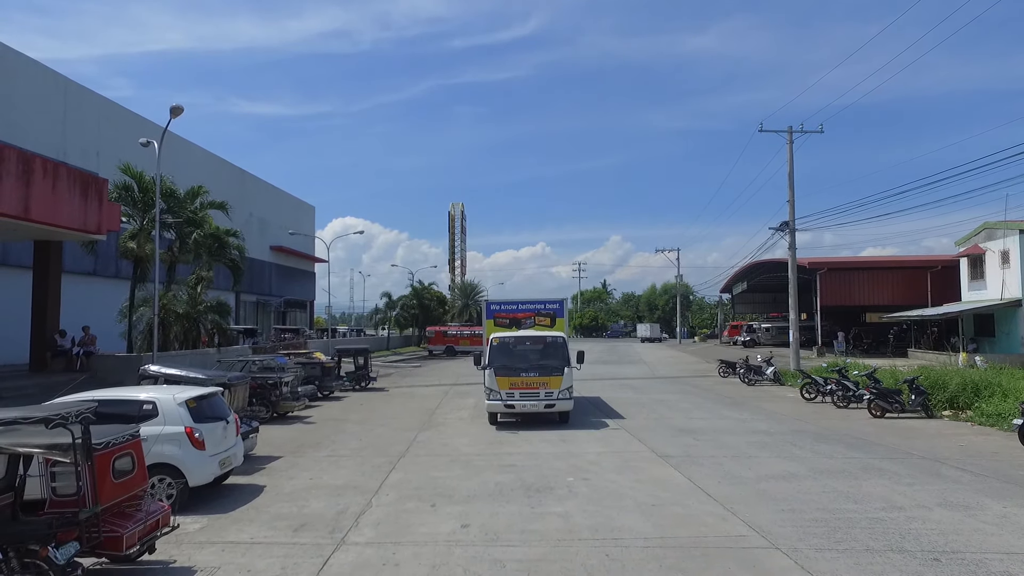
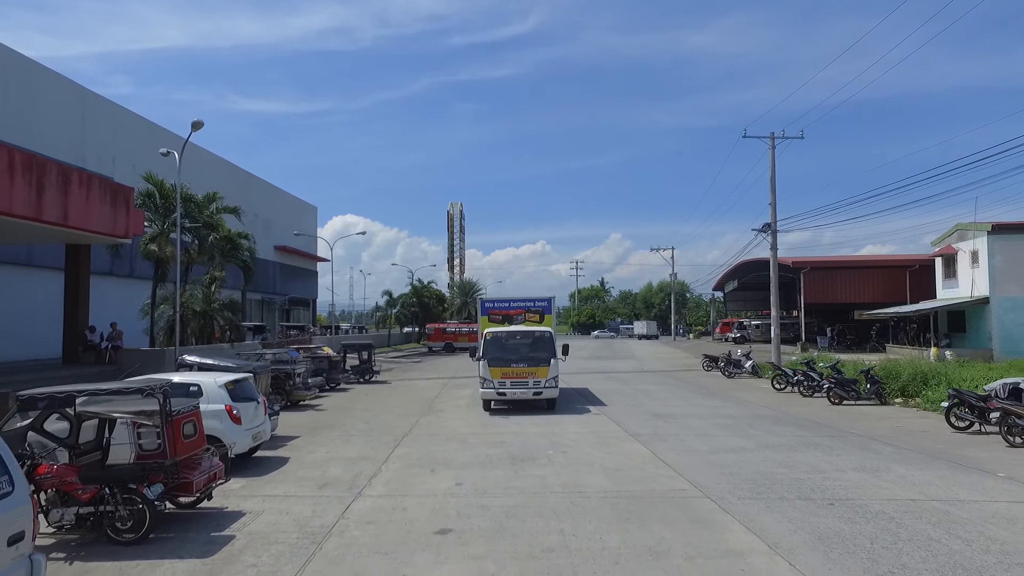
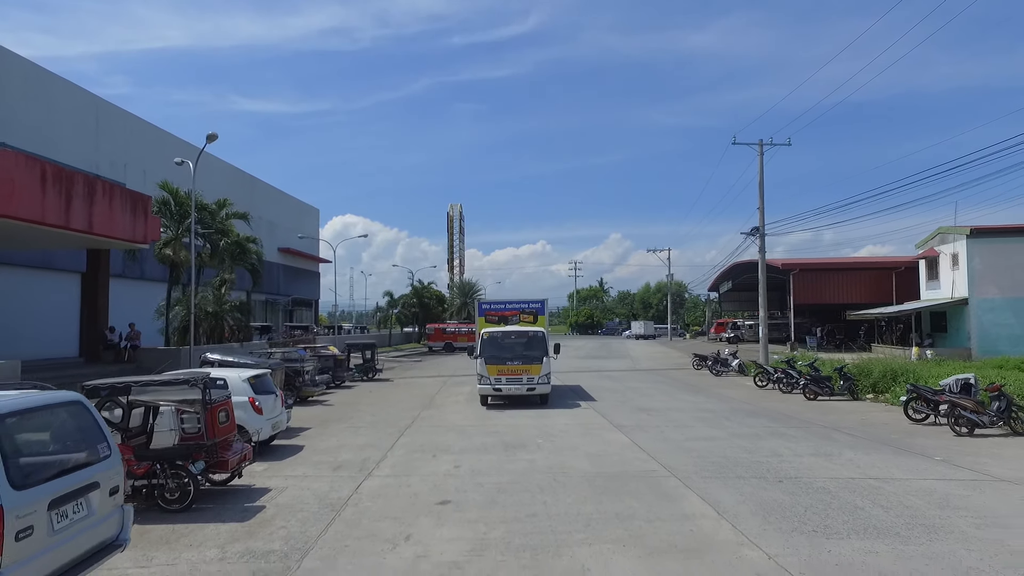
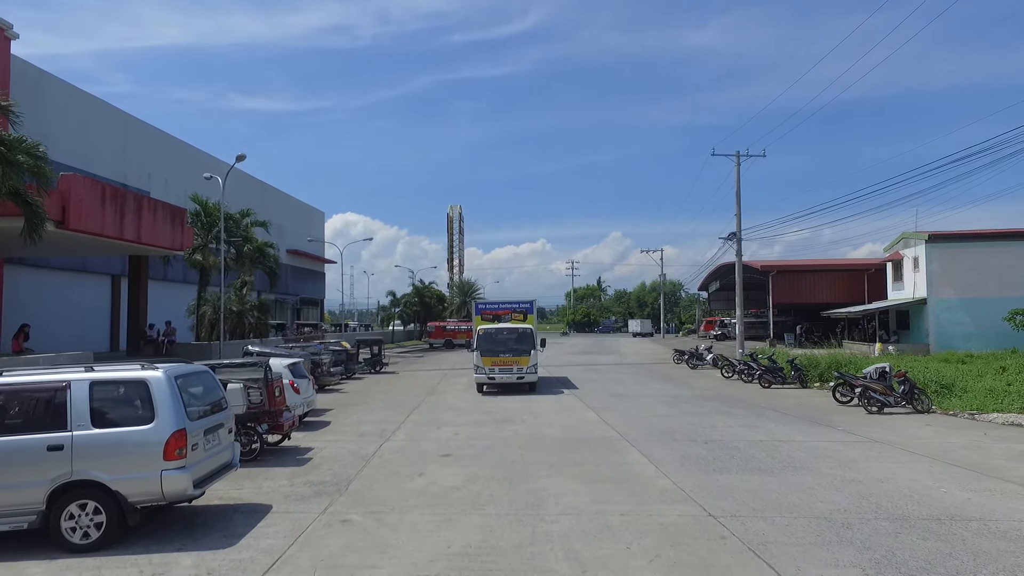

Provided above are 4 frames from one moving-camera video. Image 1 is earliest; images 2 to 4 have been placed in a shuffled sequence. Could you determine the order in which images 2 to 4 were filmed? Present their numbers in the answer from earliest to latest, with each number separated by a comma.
2, 3, 4
